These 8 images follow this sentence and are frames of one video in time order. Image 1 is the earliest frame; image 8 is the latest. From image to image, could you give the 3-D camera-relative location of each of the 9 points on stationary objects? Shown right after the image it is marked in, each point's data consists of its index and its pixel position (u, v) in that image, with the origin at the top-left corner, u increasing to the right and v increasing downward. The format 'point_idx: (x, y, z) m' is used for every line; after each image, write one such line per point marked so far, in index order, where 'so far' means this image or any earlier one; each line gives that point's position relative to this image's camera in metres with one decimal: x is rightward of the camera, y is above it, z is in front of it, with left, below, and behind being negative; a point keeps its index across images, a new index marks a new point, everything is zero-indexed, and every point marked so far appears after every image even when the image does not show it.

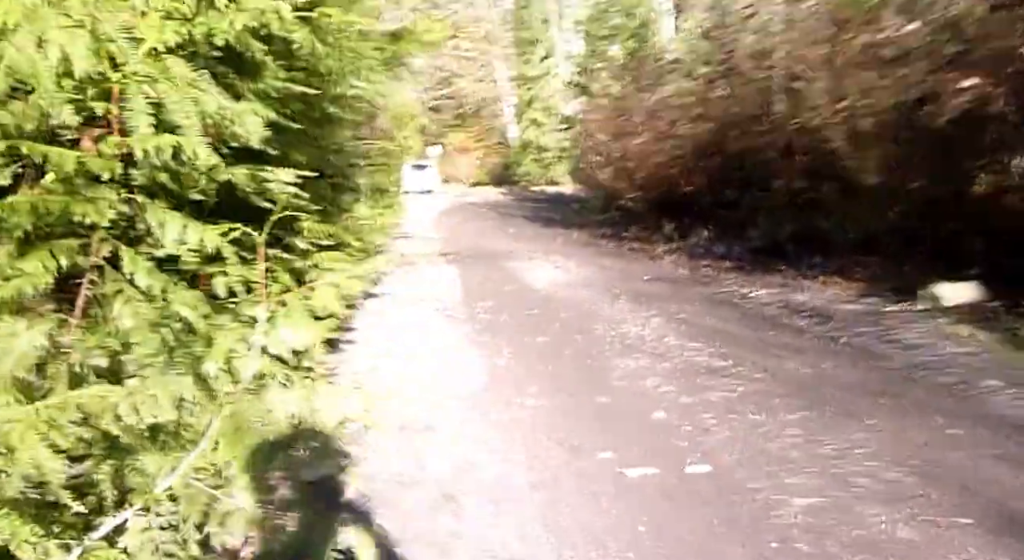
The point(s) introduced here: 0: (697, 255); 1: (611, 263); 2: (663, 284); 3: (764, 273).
0: (+3.7, +0.5, +14.6) m
1: (+1.9, +0.3, +14.2) m
2: (+2.4, -0.1, +11.4) m
3: (+4.1, +0.1, +11.9) m
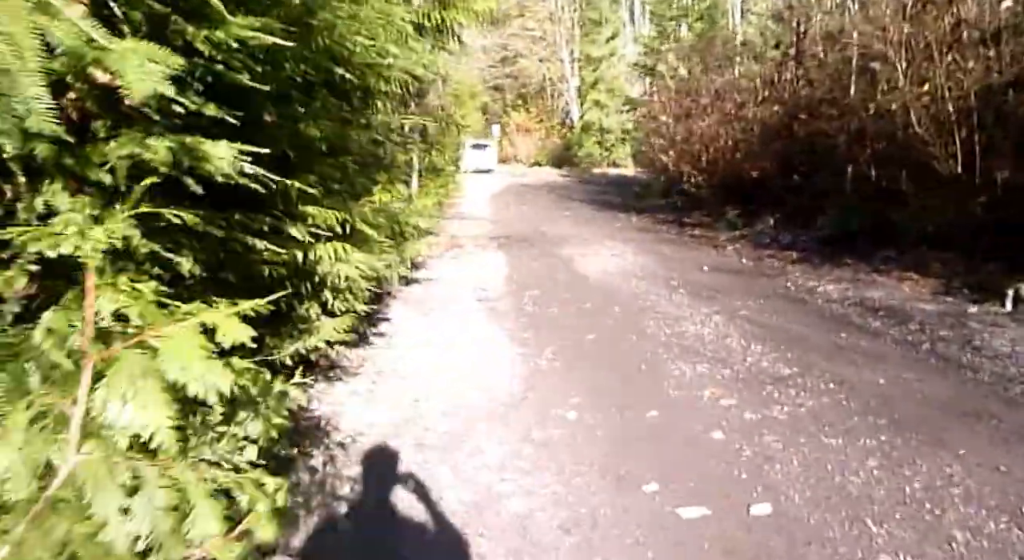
0: (+4.7, +0.7, +13.7) m
1: (+2.9, +0.5, +13.4) m
2: (+3.1, 0.0, +10.6) m
3: (+4.9, +0.2, +11.0) m
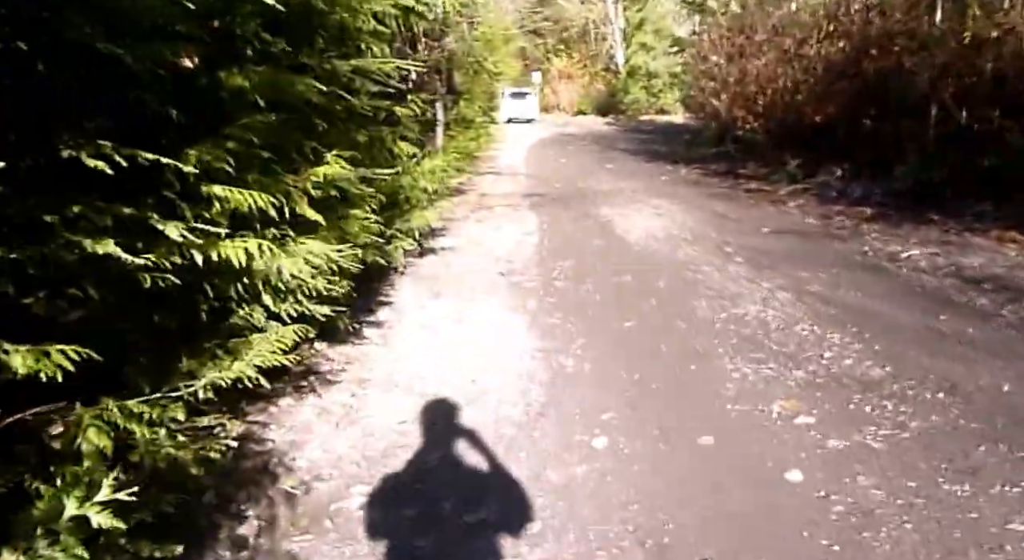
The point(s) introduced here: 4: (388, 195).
0: (+5.3, +1.4, +12.2) m
1: (+3.4, +1.2, +12.0) m
2: (+3.5, +0.5, +9.3) m
3: (+5.3, +0.7, +9.6) m
4: (-1.1, +0.8, +6.8) m
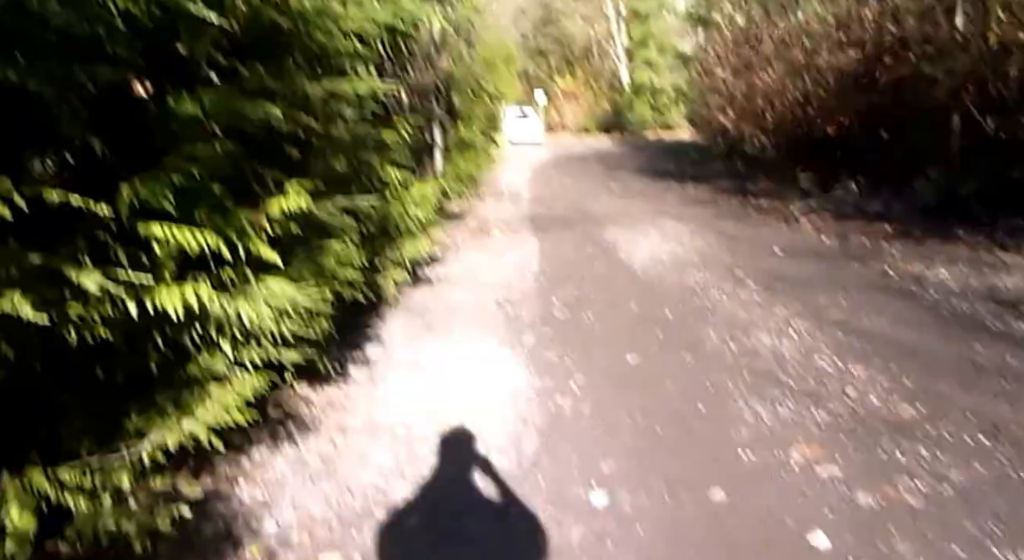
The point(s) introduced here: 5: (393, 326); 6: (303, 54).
0: (+5.3, +1.1, +11.8) m
1: (+3.5, +0.8, +11.6) m
2: (+3.5, +0.2, +8.9) m
3: (+5.3, +0.5, +9.1) m
4: (-1.2, +0.5, +6.5) m
5: (-1.1, -0.4, +6.9) m
6: (-1.3, +1.3, +4.3) m
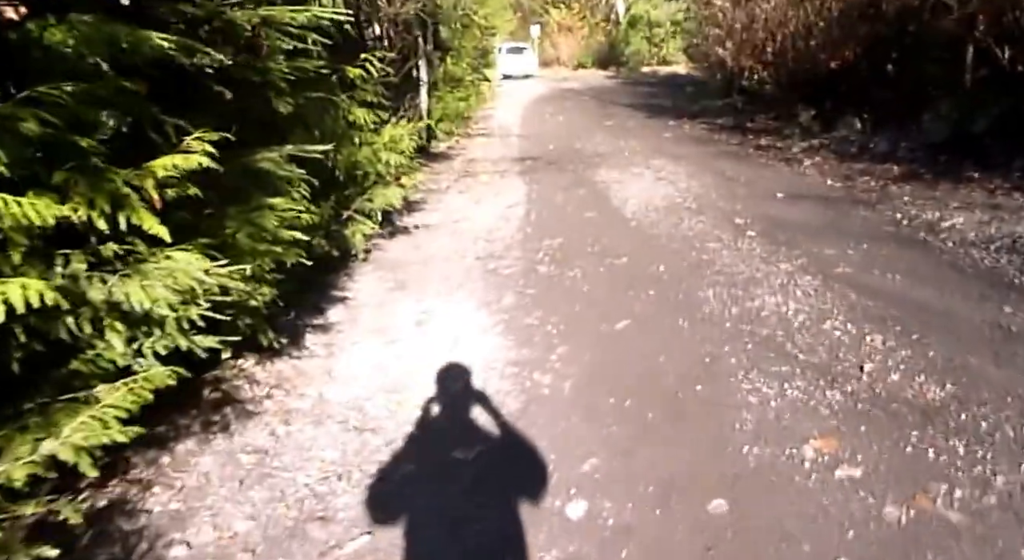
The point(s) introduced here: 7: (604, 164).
0: (+5.1, +1.9, +11.0) m
1: (+3.2, +1.6, +10.9) m
2: (+3.3, +0.8, +8.2) m
3: (+5.1, +1.1, +8.4) m
4: (-1.4, +0.8, +5.8) m
5: (-1.3, 0.0, +6.3) m
6: (-1.4, +1.5, +3.5) m
7: (+1.5, +1.9, +12.1) m
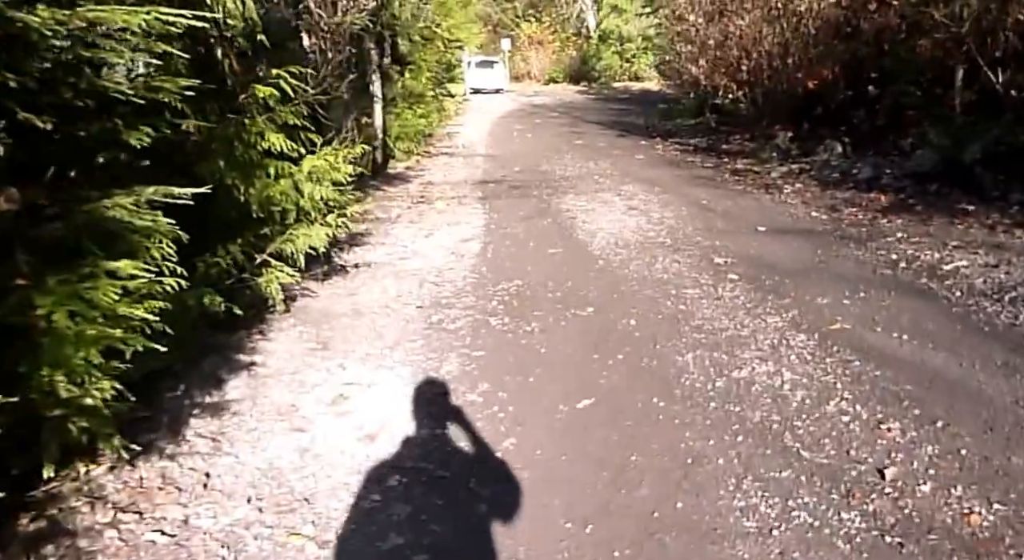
0: (+4.5, +1.4, +10.3) m
1: (+2.7, +1.2, +10.1) m
2: (+2.9, +0.4, +7.4) m
3: (+4.6, +0.7, +7.7) m
4: (-1.7, +0.4, +4.8) m
5: (-1.7, -0.4, +5.3) m
6: (-1.7, +1.1, +2.6) m
7: (+0.9, +1.4, +11.3) m
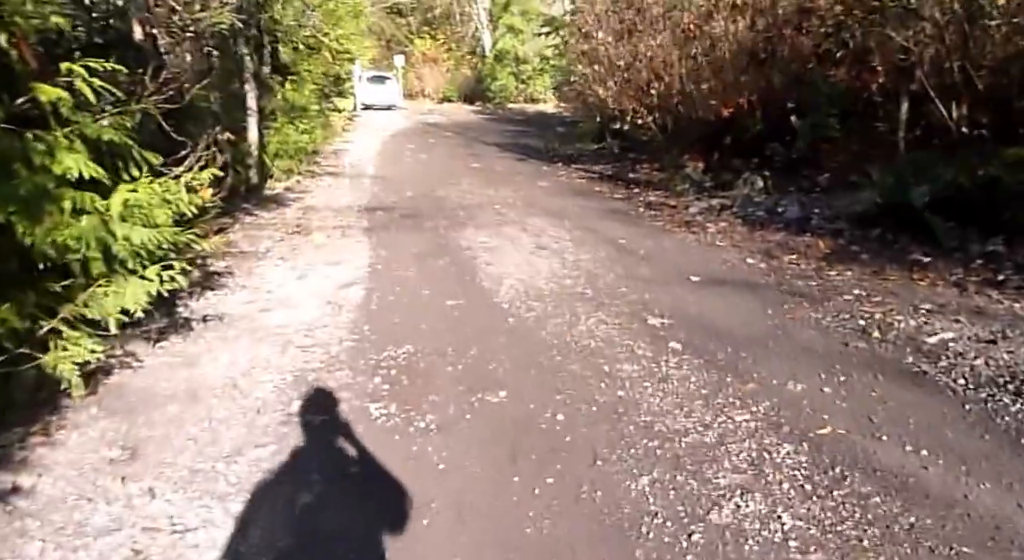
0: (+3.1, +0.8, +9.4) m
1: (+1.4, +0.5, +9.0) m
2: (+1.9, -0.2, +6.3) m
3: (+3.7, +0.1, +6.9) m
4: (-2.2, 0.0, +3.1) m
5: (-2.3, -0.9, +3.5) m
6: (-1.9, +0.7, +0.9) m
7: (-0.5, +0.8, +9.9) m
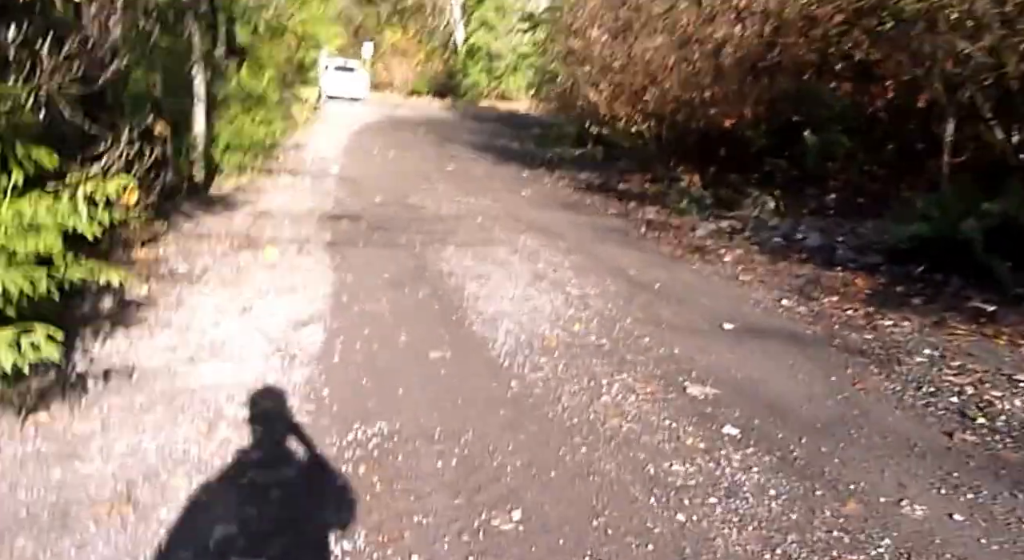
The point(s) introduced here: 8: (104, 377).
0: (+3.0, +0.3, +8.3) m
1: (+1.3, +0.2, +7.7) m
2: (+1.9, -0.6, +5.1) m
3: (+3.6, -0.3, +5.7) m
4: (-2.0, -0.3, +1.6) m
5: (-2.1, -1.2, +2.1) m
6: (-1.6, +0.5, -0.6) m
7: (-0.7, +0.5, +8.5) m
8: (-2.7, -0.5, +4.7) m
